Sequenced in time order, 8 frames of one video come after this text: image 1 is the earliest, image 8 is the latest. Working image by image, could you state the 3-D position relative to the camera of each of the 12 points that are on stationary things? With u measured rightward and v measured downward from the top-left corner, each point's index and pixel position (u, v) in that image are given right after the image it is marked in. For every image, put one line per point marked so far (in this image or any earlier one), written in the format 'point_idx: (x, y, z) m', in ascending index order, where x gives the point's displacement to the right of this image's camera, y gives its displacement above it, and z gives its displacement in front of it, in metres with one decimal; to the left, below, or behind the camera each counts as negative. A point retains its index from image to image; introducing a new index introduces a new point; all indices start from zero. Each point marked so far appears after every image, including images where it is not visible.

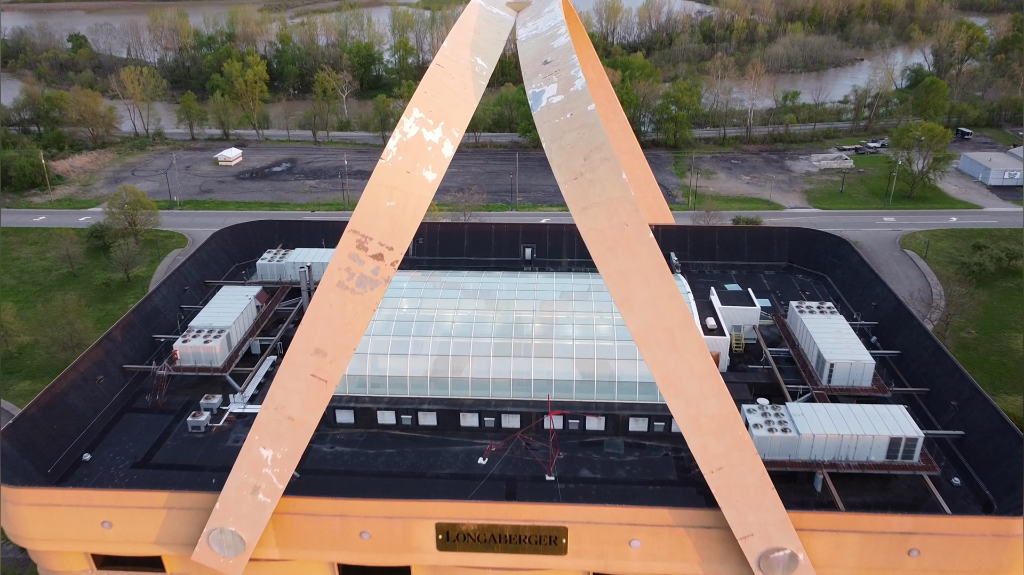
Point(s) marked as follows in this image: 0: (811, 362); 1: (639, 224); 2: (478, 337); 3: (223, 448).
0: (+7.2, -1.8, +19.1) m
1: (+1.8, +0.9, +11.3) m
2: (-0.8, -1.2, +18.3) m
3: (-6.3, -3.5, +17.3) m
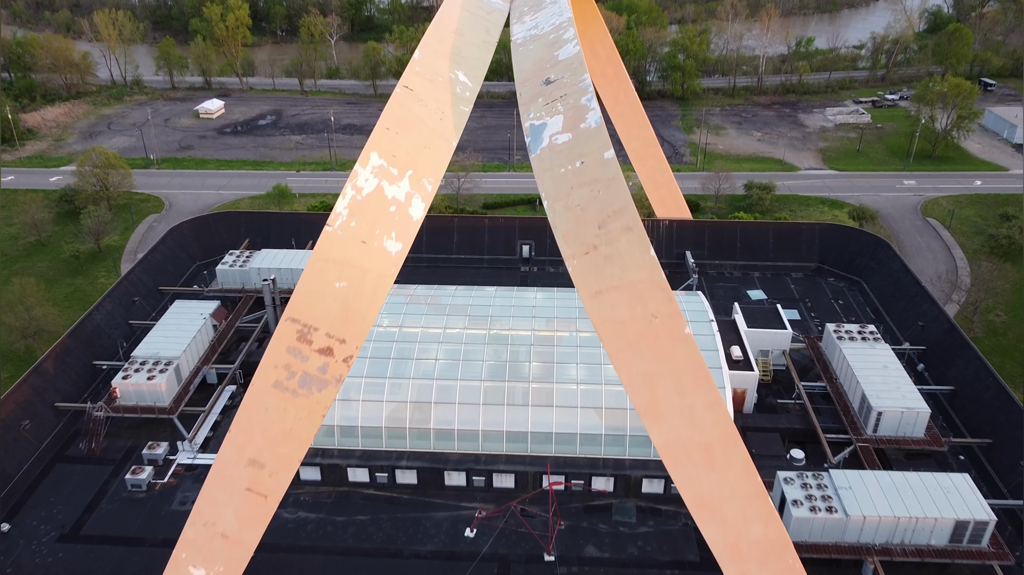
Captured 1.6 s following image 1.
0: (+7.1, -2.4, +16.5) m
1: (+1.7, -0.3, +8.5) m
2: (-0.9, -1.8, +15.6) m
3: (-6.4, -4.2, +14.8) m
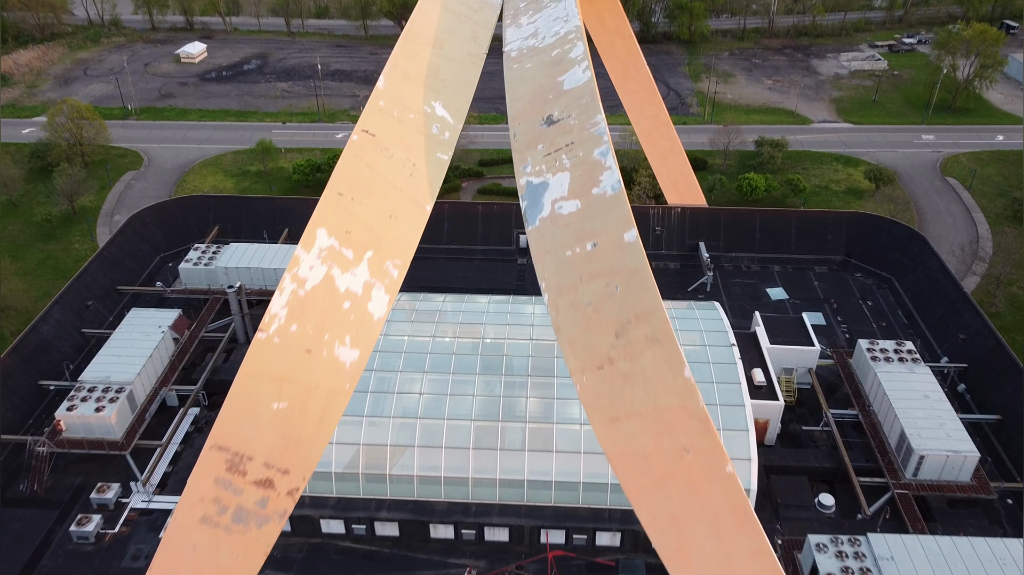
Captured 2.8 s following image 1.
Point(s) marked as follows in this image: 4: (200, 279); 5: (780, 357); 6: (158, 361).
0: (+6.9, -2.8, +14.7) m
1: (+1.6, -1.3, +6.5) m
2: (-1.0, -2.3, +13.7) m
3: (-6.5, -4.7, +13.2) m
4: (-7.4, +0.2, +18.8) m
5: (+5.6, -1.5, +16.6) m
6: (-7.2, -1.5, +16.2) m
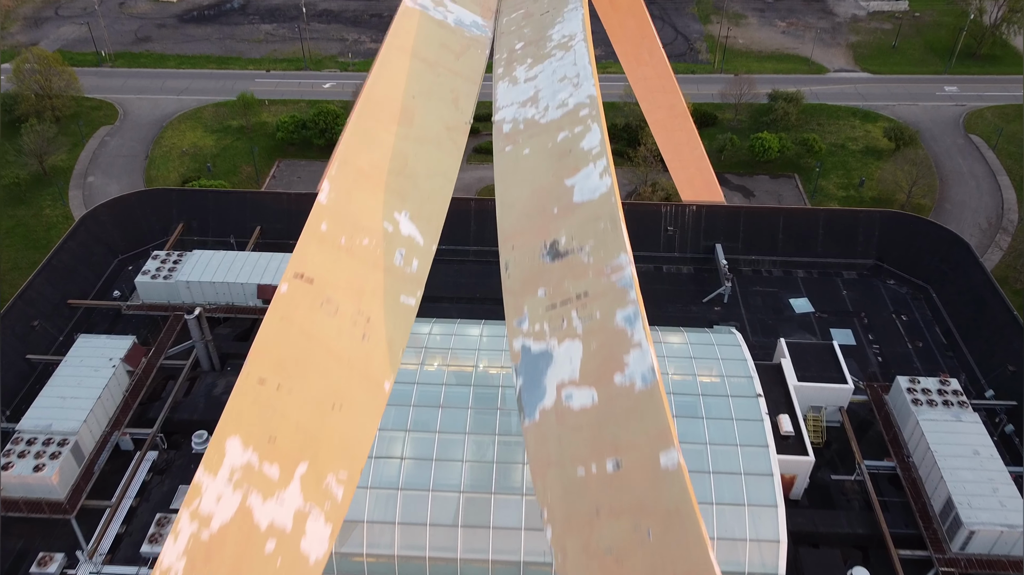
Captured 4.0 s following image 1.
0: (+6.9, -3.5, +13.0) m
1: (+1.5, -2.8, +4.7) m
2: (-1.1, -3.0, +12.0) m
3: (-6.6, -5.5, +11.6) m
4: (-7.5, -0.1, +16.8) m
5: (+5.5, -2.0, +14.8) m
6: (-7.3, -2.0, +14.3) m
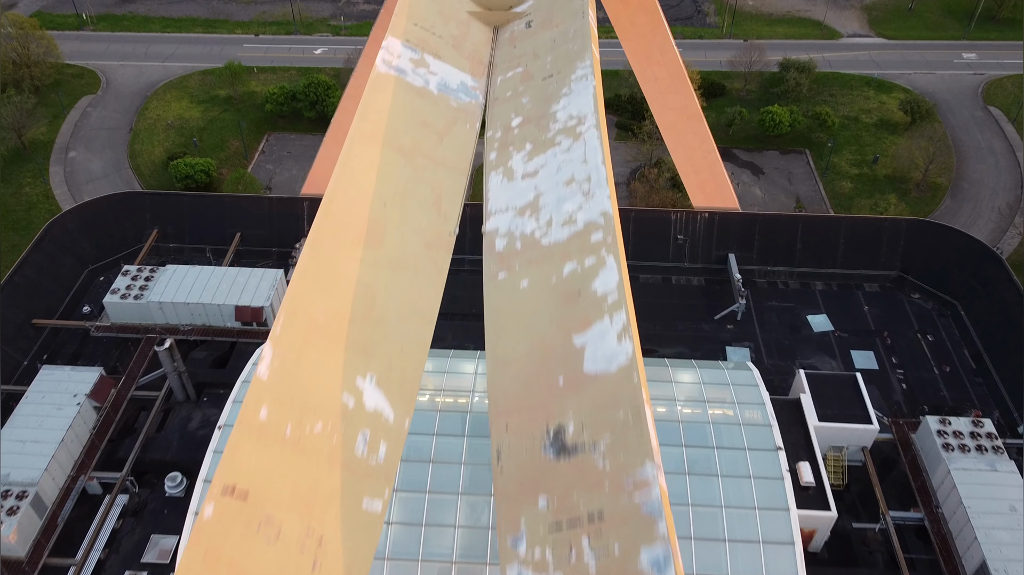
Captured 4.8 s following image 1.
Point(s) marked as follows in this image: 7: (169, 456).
0: (+6.8, -4.1, +12.0) m
1: (+1.5, -3.9, +3.7) m
2: (-1.1, -3.7, +11.0) m
3: (-6.7, -6.2, +10.8) m
4: (-7.5, -0.5, +15.6) m
5: (+5.5, -2.5, +13.7) m
6: (-7.3, -2.6, +13.3) m
7: (-6.0, -3.0, +13.9) m
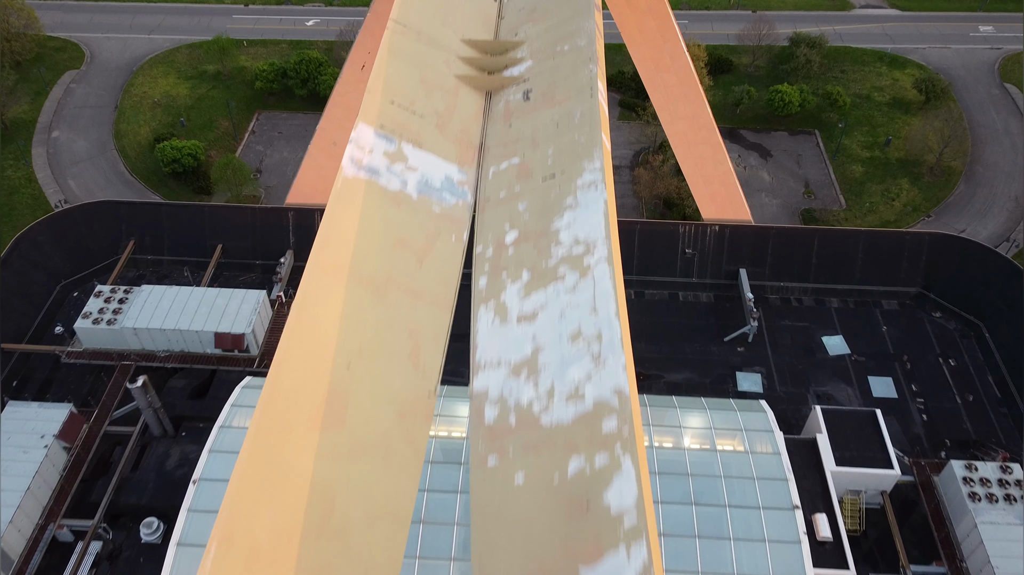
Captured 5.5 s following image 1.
0: (+6.8, -4.8, +11.3) m
1: (+1.5, -5.0, +3.0) m
2: (-1.2, -4.4, +10.2) m
3: (-6.7, -6.9, +10.1) m
4: (-7.5, -1.0, +14.7) m
5: (+5.4, -3.1, +12.9) m
6: (-7.4, -3.1, +12.4) m
7: (-6.1, -3.5, +13.1) m
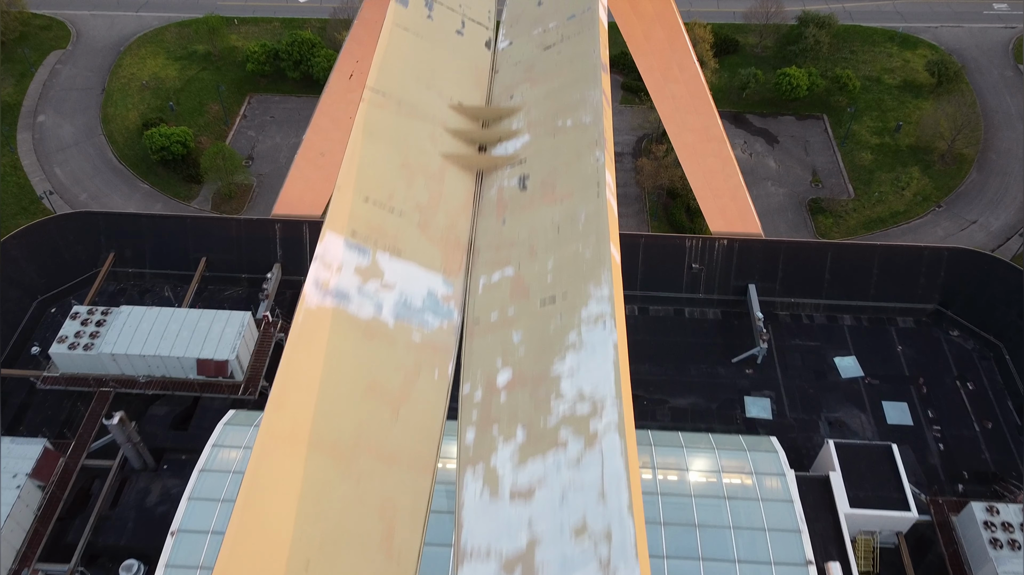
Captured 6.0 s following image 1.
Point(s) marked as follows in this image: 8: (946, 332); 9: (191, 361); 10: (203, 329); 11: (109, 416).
0: (+6.7, -5.3, +10.7) m
1: (+1.4, -5.8, +2.4) m
2: (-1.2, -5.0, +9.6) m
3: (-6.8, -7.5, +9.6) m
4: (-7.6, -1.4, +14.0) m
5: (+5.4, -3.6, +12.3) m
6: (-7.4, -3.6, +11.8) m
7: (-6.1, -4.0, +12.5) m
8: (+8.6, -0.9, +15.8) m
9: (-5.5, -1.3, +13.7) m
10: (-5.5, -0.7, +14.1) m
11: (-6.4, -2.0, +12.7) m
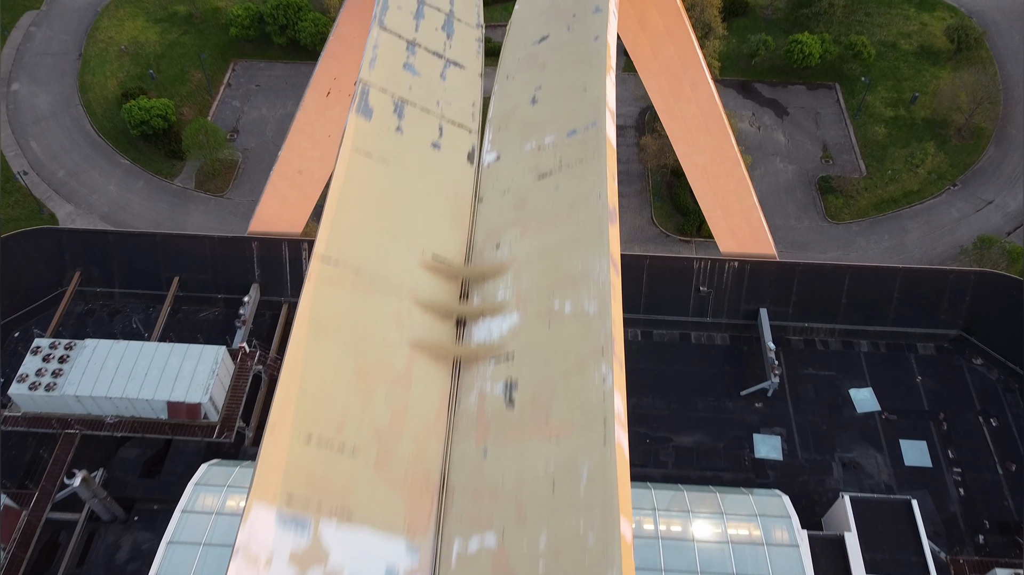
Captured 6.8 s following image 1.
0: (+6.6, -6.2, +10.1) m
1: (+1.3, -7.3, +1.8) m
2: (-1.3, -5.9, +8.9) m
3: (-6.9, -8.4, +9.1) m
4: (-7.7, -2.0, +13.0) m
5: (+5.3, -4.3, +11.5) m
6: (-7.5, -4.4, +11.0) m
7: (-6.2, -4.6, +11.7) m
8: (+8.5, -1.4, +14.8) m
9: (-5.6, -1.9, +12.8) m
10: (-5.6, -1.3, +13.1) m
11: (-6.5, -2.7, +11.8) m
